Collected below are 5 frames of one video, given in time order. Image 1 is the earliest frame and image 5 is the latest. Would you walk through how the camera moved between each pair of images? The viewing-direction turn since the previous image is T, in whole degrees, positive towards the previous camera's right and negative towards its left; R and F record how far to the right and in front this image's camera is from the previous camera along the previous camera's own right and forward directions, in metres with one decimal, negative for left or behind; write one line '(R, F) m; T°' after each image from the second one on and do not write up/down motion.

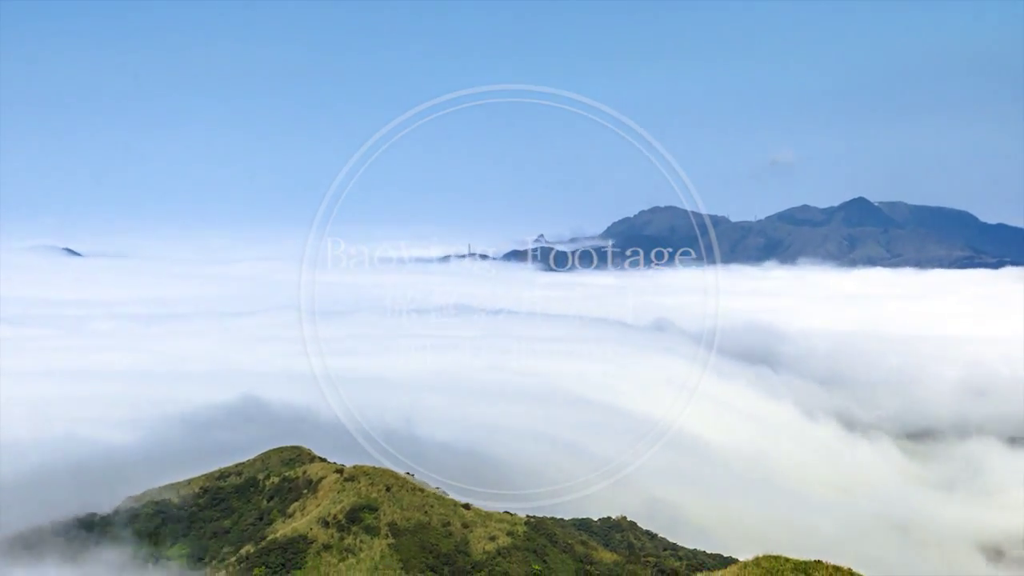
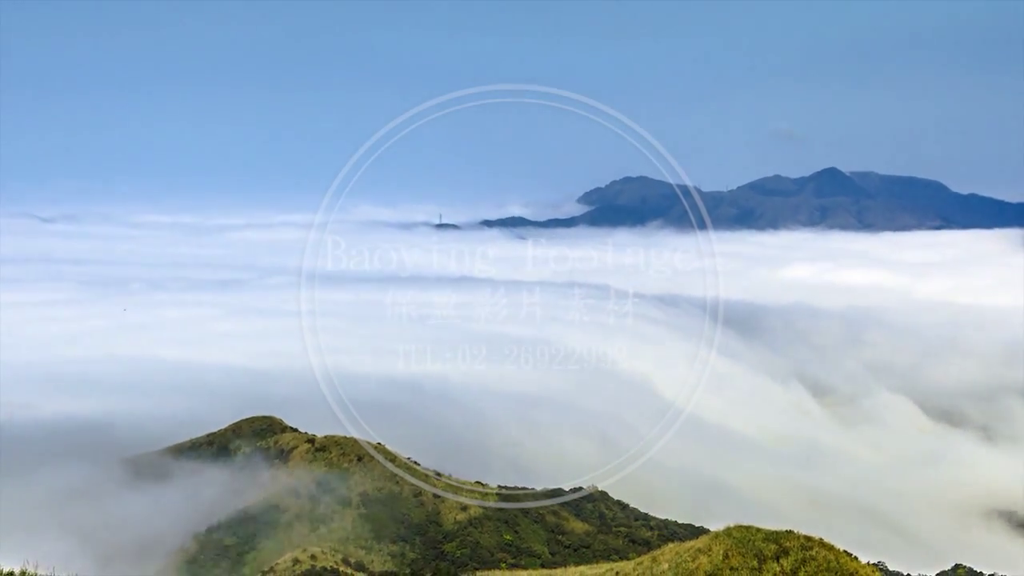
(+0.7, +1.0) m; +1°
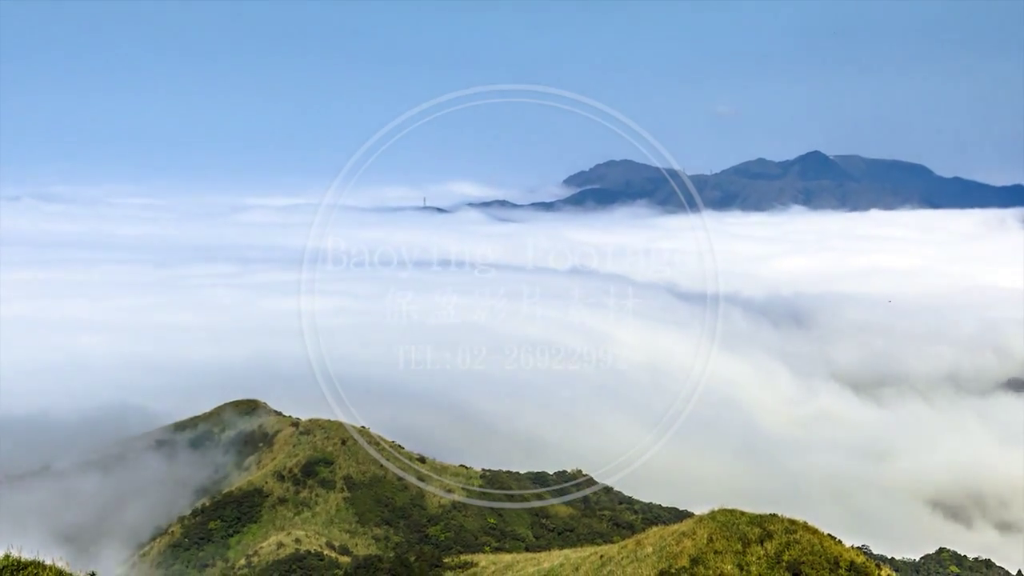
(+0.4, +0.4) m; +1°
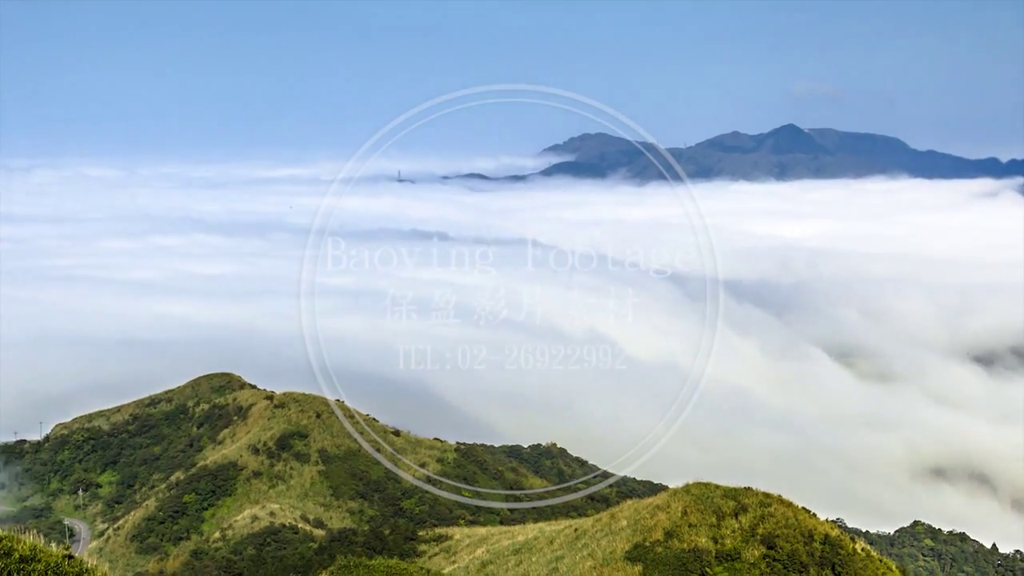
(+0.4, +0.8) m; +1°
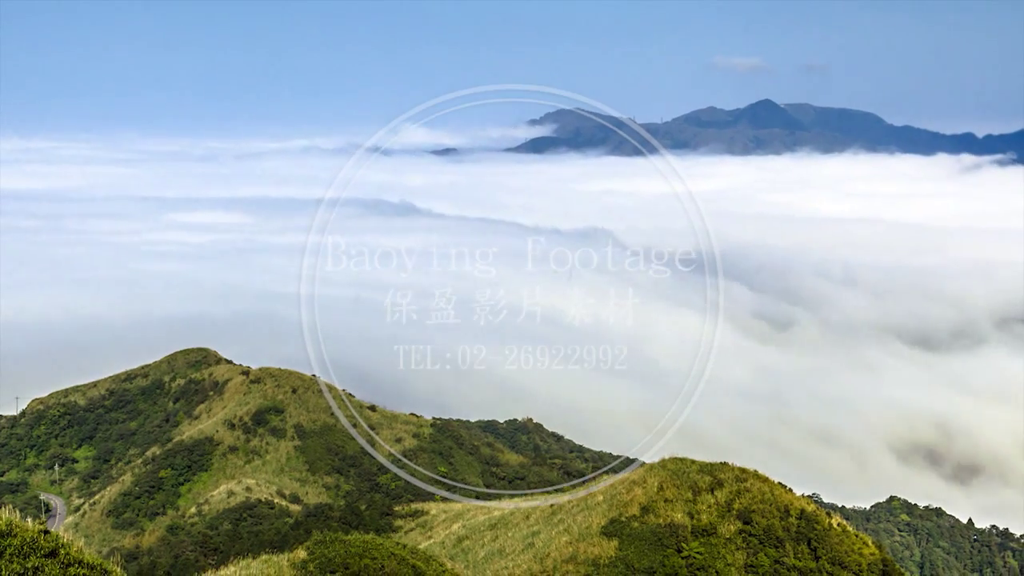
(+0.3, +0.6) m; +1°
